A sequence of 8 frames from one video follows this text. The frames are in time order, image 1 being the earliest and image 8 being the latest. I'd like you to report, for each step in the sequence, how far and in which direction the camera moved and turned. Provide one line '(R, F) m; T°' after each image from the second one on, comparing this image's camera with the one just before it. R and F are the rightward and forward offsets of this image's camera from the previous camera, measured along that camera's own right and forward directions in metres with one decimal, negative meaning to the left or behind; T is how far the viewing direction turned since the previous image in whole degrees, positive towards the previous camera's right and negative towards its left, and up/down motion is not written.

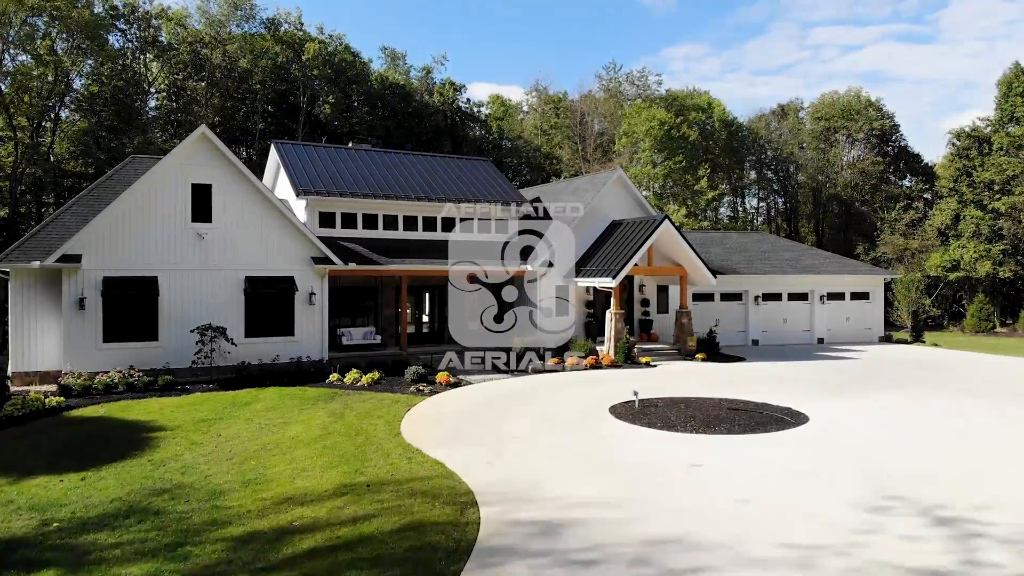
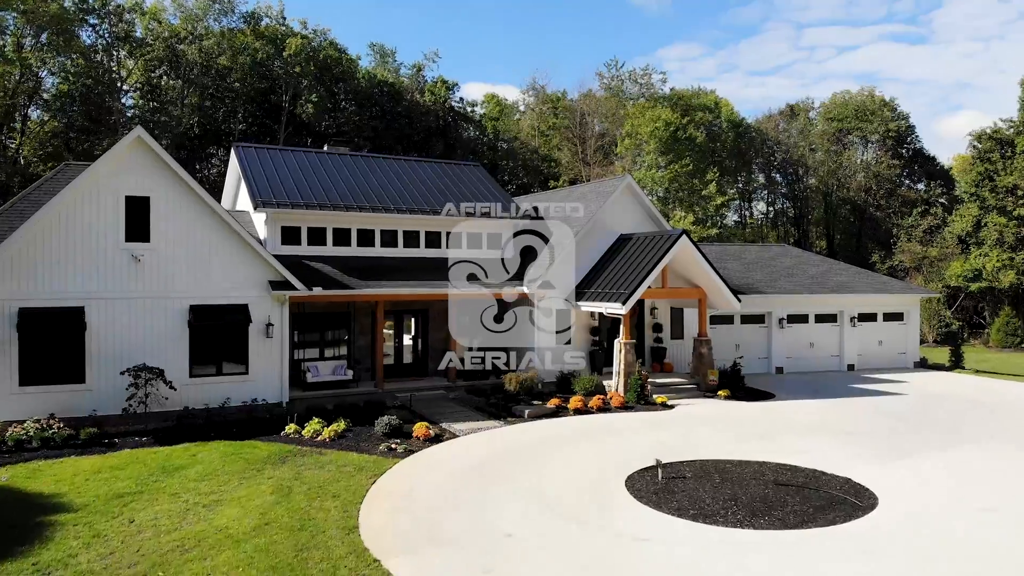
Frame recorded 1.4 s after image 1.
(+0.1, +2.9) m; 0°
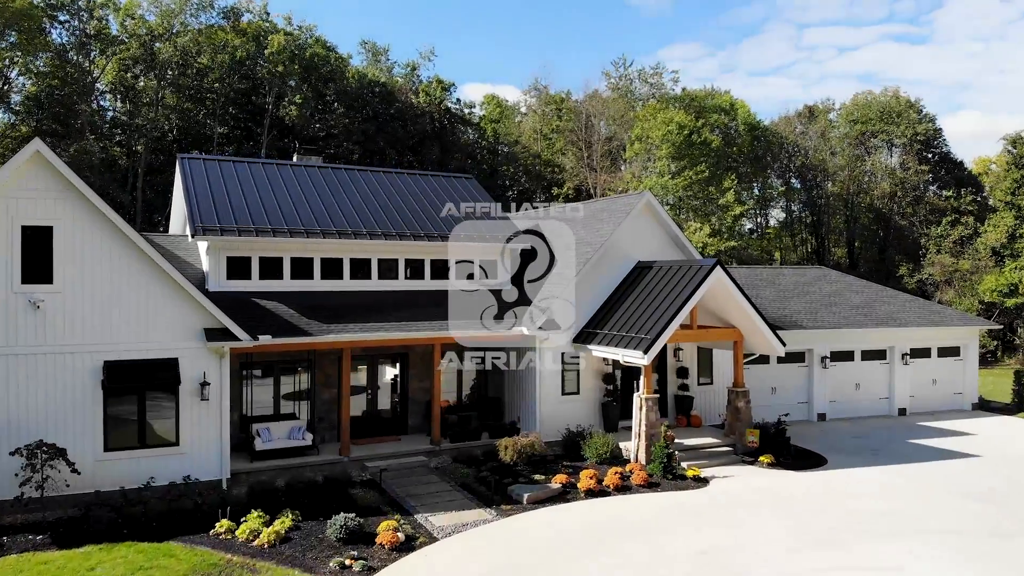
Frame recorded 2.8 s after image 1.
(+0.1, +3.3) m; 0°
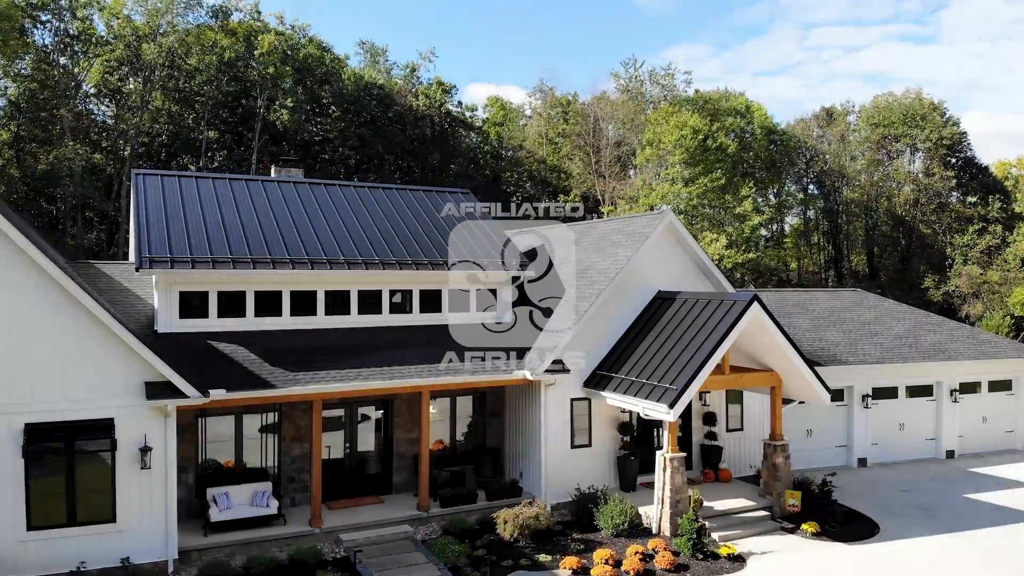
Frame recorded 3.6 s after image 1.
(+0.1, +2.2) m; 0°
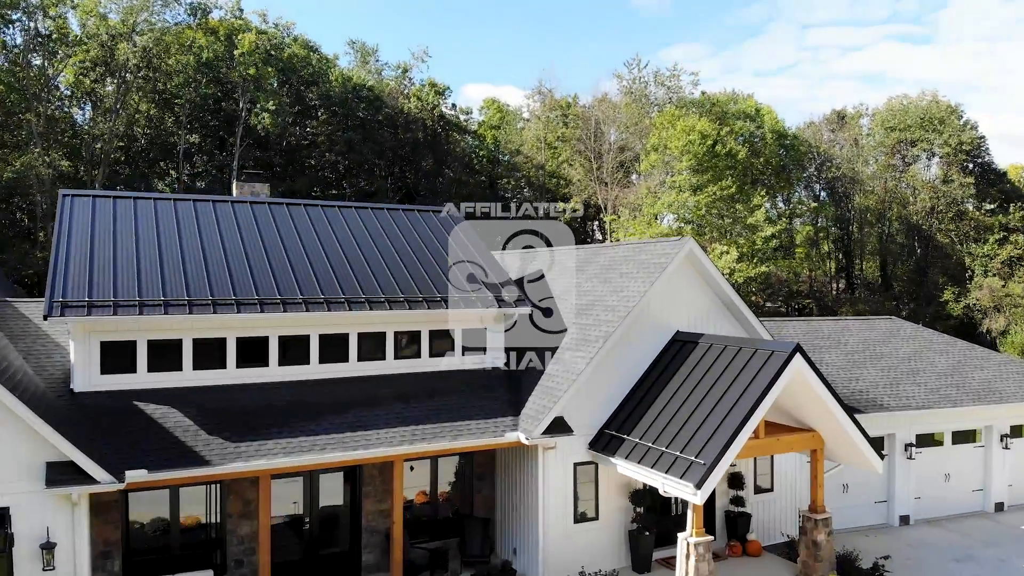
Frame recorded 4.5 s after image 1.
(+0.1, +2.2) m; 0°
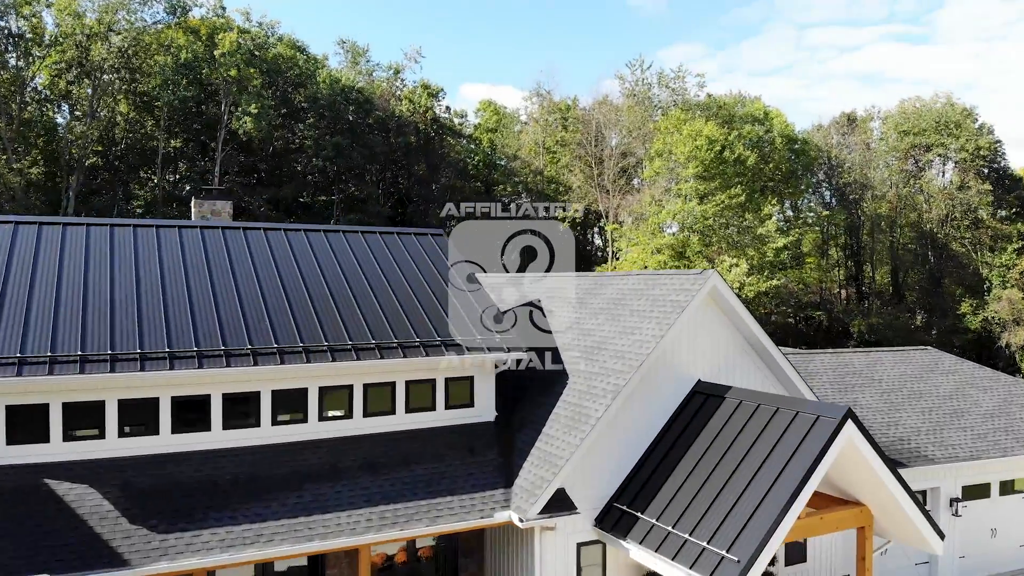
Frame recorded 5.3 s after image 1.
(+0.1, +1.9) m; 0°
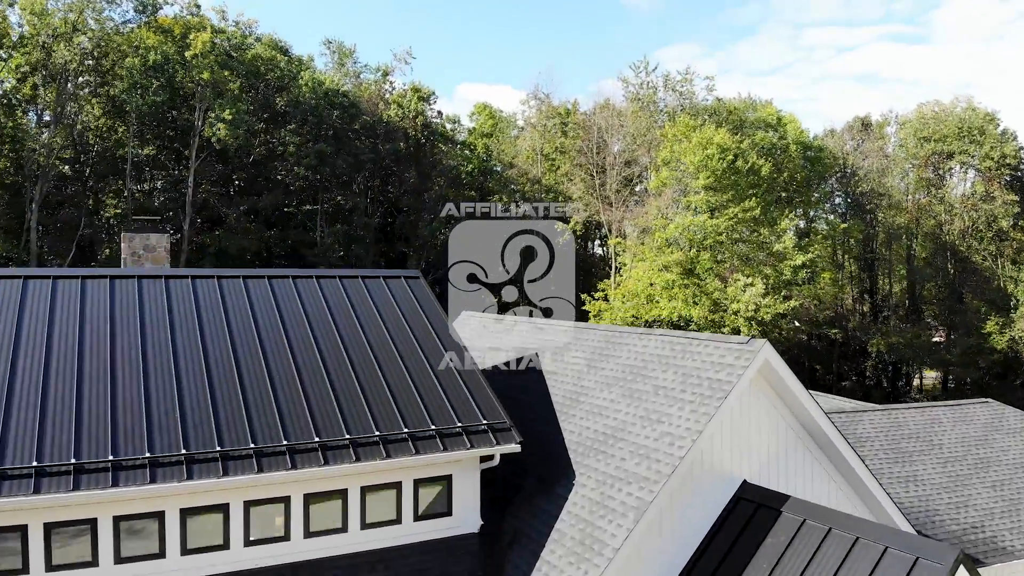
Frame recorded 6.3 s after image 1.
(+0.1, +2.5) m; 0°
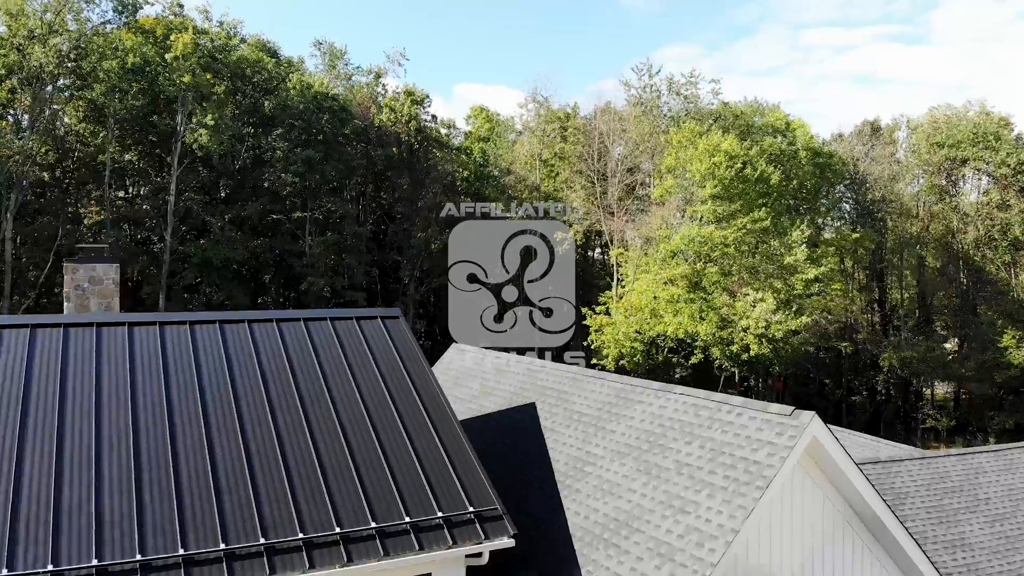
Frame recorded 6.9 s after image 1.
(+0.1, +1.5) m; 0°
